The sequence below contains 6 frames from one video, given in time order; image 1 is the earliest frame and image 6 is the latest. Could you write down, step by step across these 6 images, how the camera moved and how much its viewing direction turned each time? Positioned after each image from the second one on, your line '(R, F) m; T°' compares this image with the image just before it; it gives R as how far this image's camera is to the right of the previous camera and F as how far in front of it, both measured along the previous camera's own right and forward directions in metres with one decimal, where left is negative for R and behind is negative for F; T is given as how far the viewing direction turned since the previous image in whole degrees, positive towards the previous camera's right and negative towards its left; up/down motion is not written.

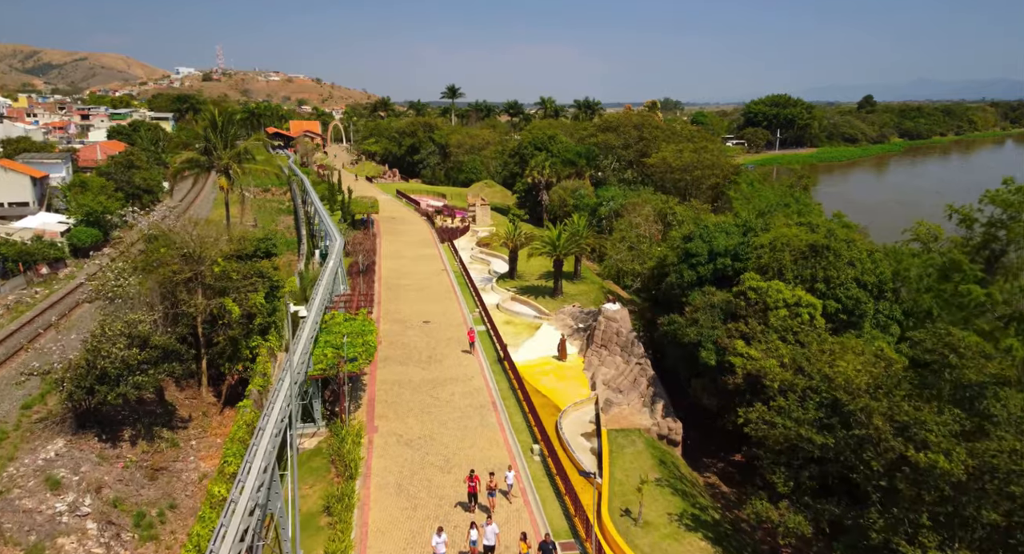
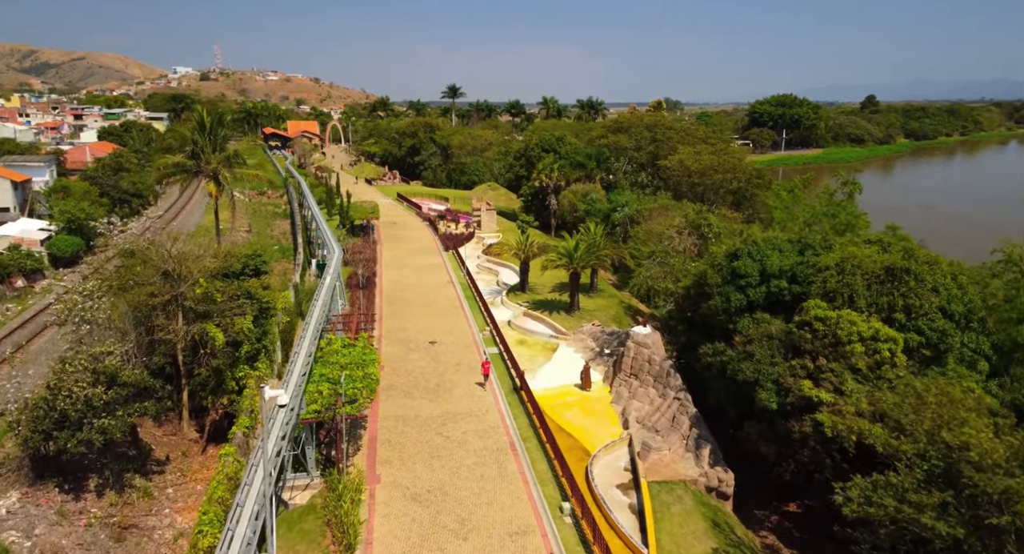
(-0.9, +3.3) m; 0°
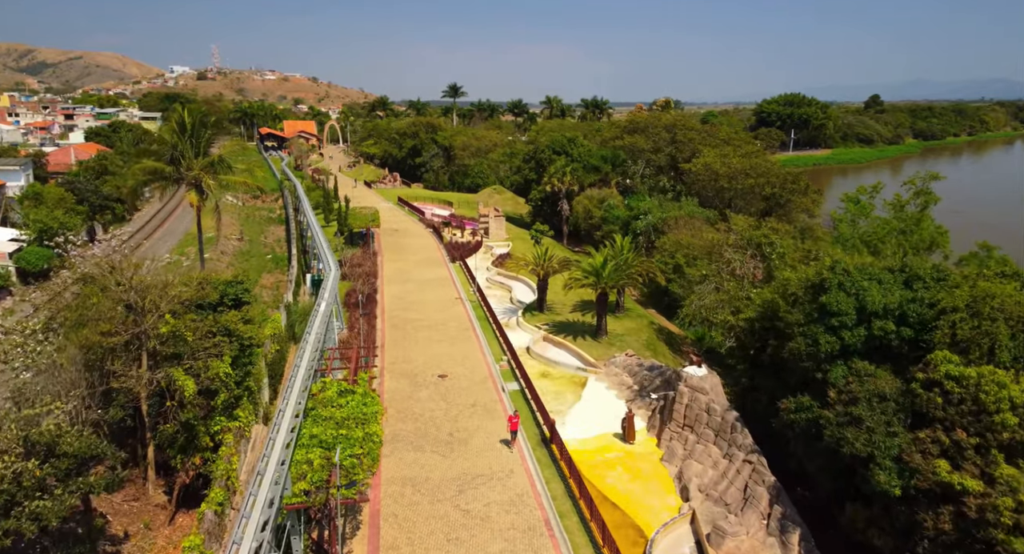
(-1.2, +4.4) m; 0°
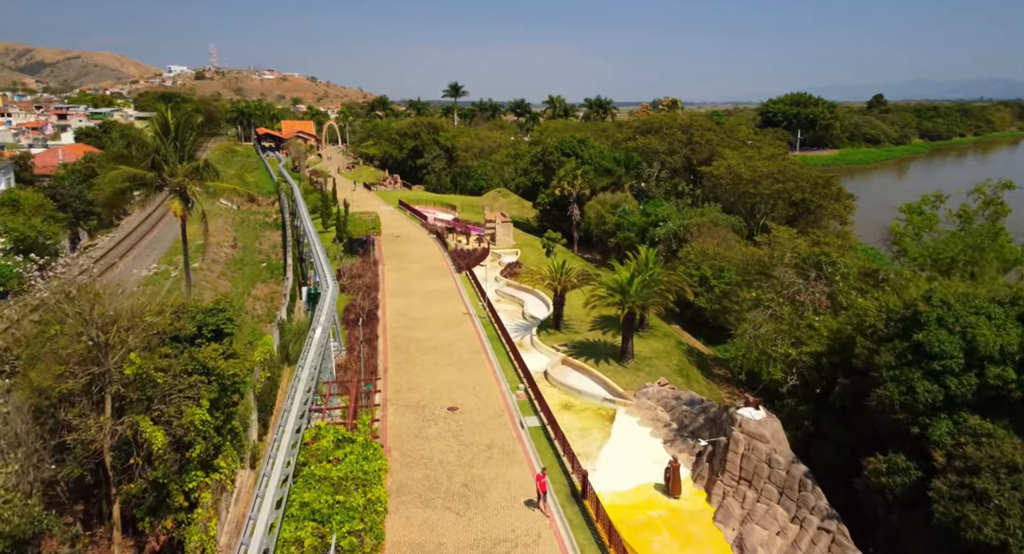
(-0.9, +3.2) m; 0°
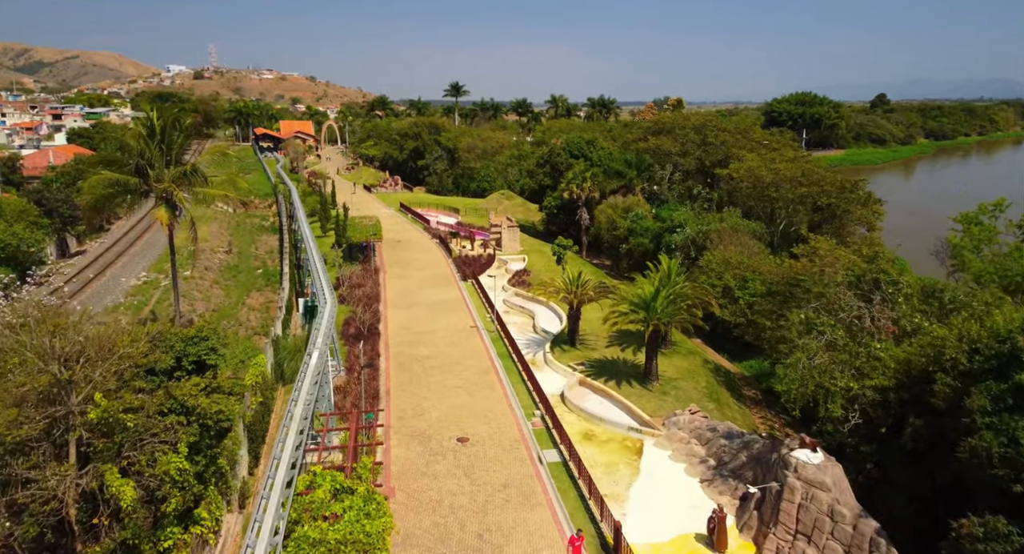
(-0.7, +2.4) m; 0°
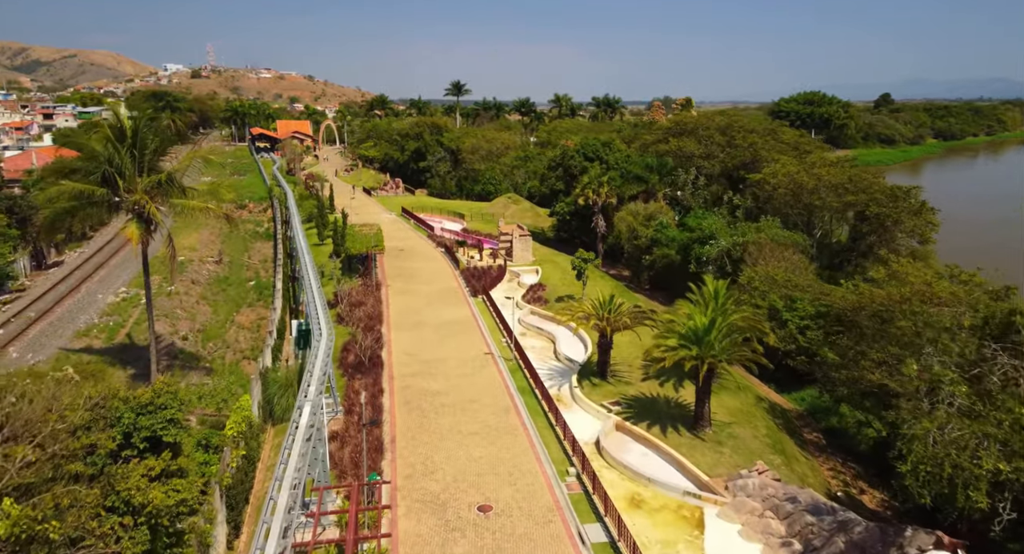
(-1.1, +4.1) m; 0°
